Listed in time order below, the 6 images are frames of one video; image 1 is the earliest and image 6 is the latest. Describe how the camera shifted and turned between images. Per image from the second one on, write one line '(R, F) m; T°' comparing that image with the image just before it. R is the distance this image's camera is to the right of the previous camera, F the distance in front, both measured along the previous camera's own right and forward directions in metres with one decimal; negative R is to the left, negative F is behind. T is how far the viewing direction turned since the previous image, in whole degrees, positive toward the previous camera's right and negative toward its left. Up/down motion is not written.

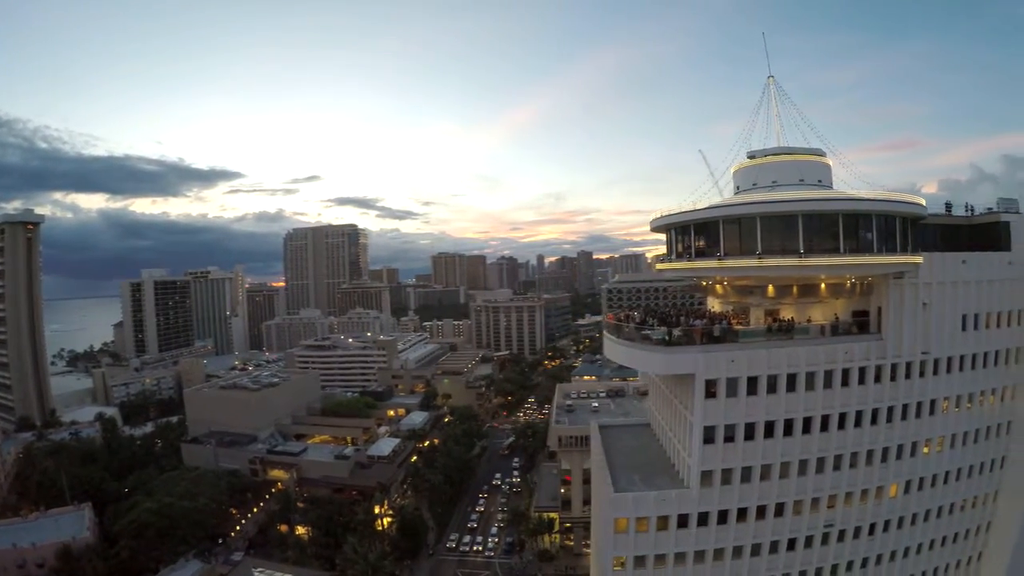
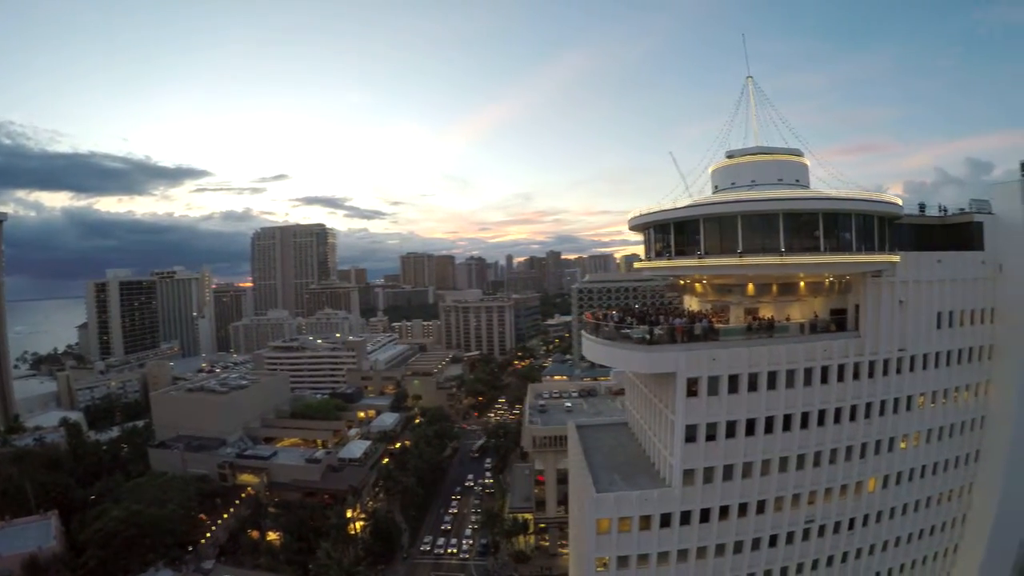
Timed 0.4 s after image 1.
(-0.3, -0.2) m; +4°
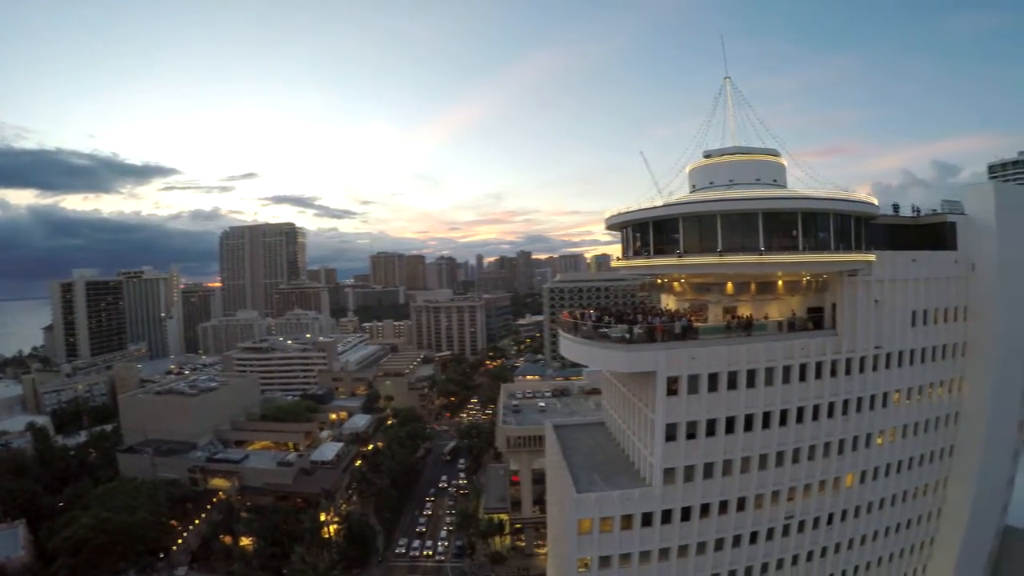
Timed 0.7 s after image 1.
(-0.3, -0.2) m; +3°
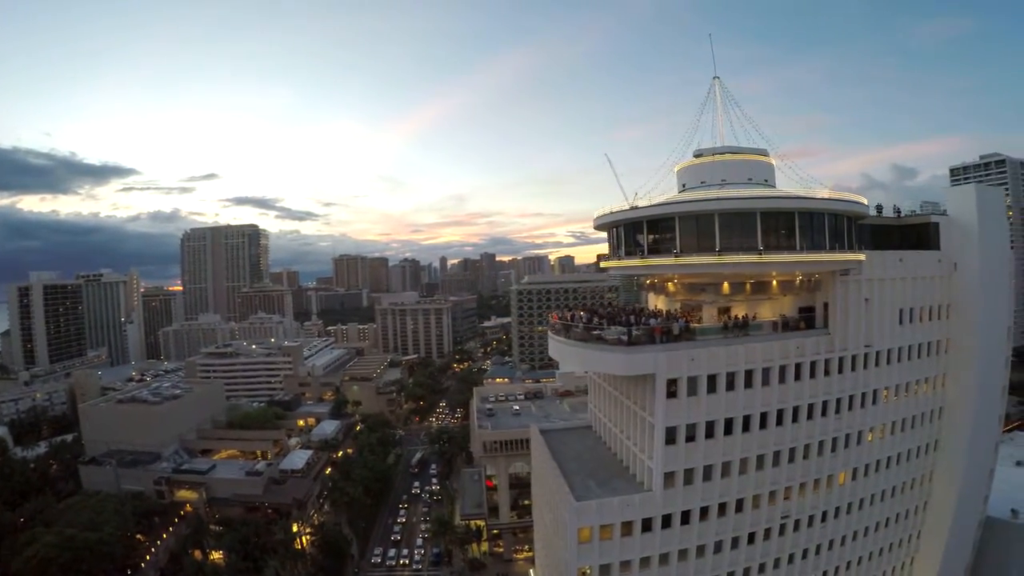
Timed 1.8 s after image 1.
(-0.6, 0.0) m; +4°
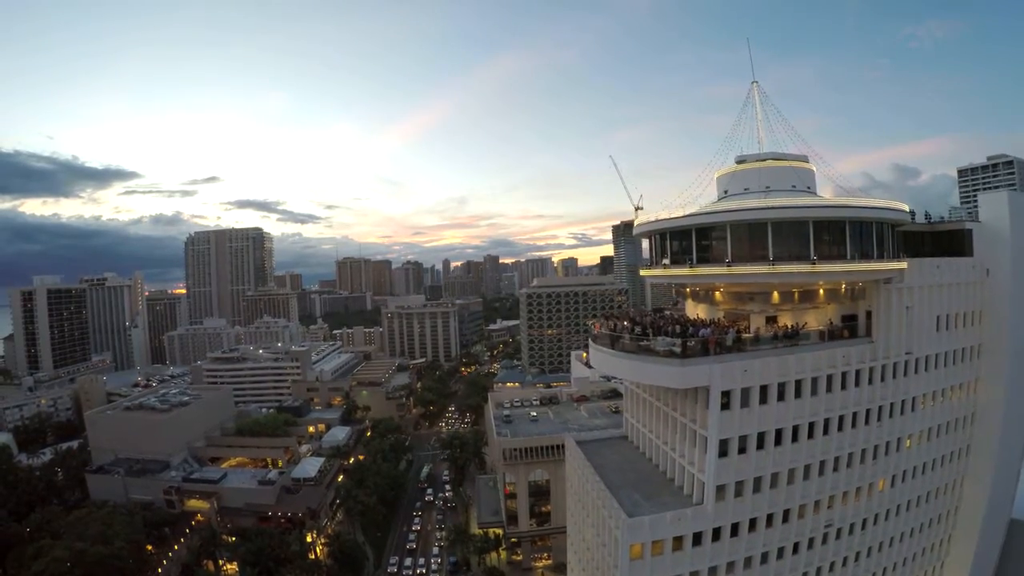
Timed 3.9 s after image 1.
(-0.9, +0.5) m; 0°
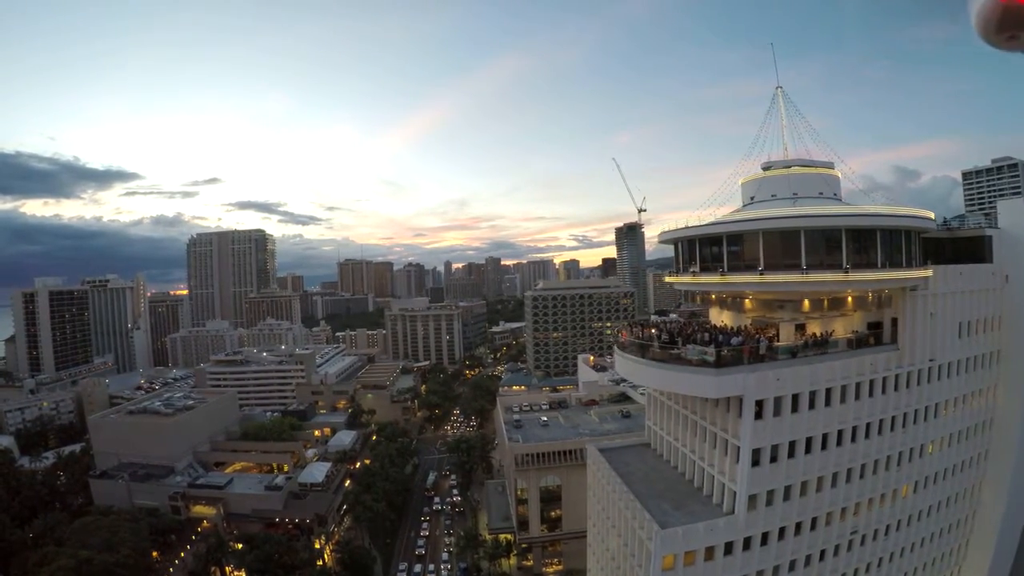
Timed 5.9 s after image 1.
(-0.5, +0.3) m; 0°
